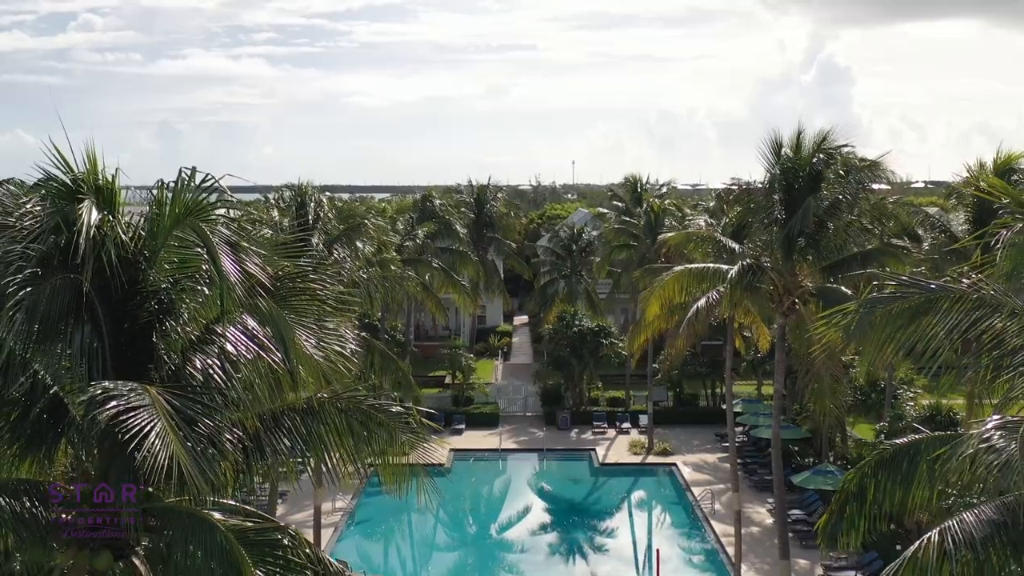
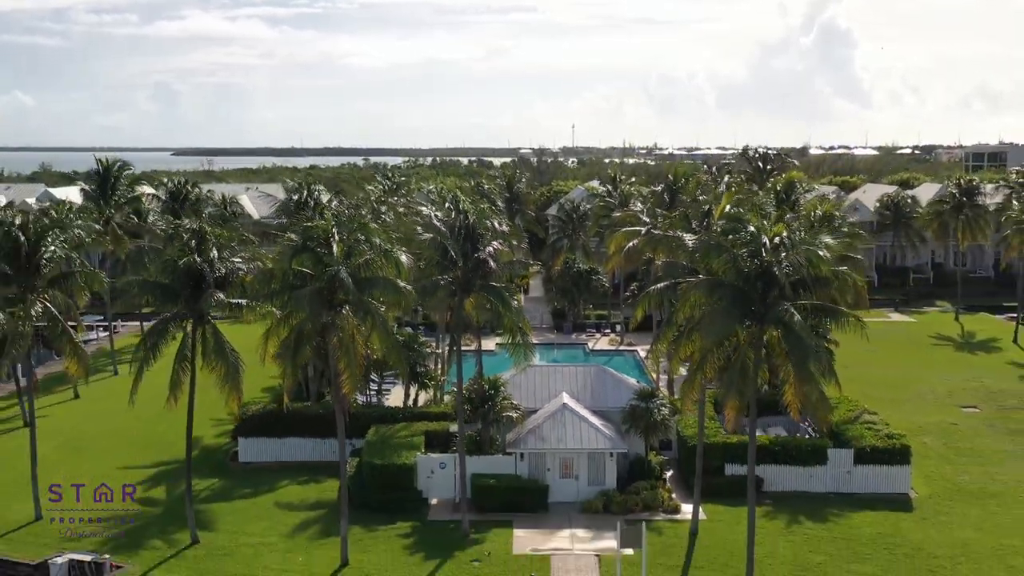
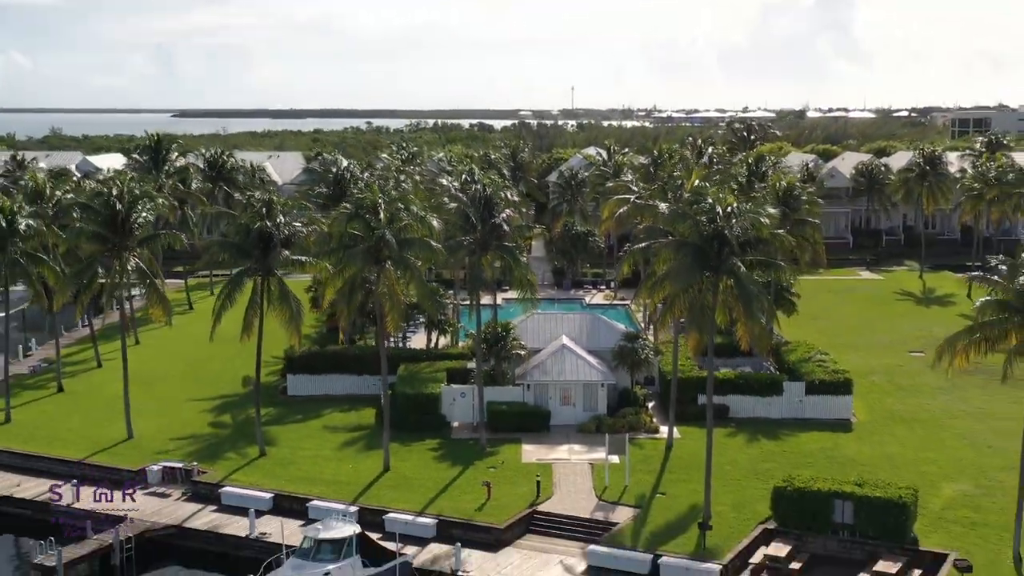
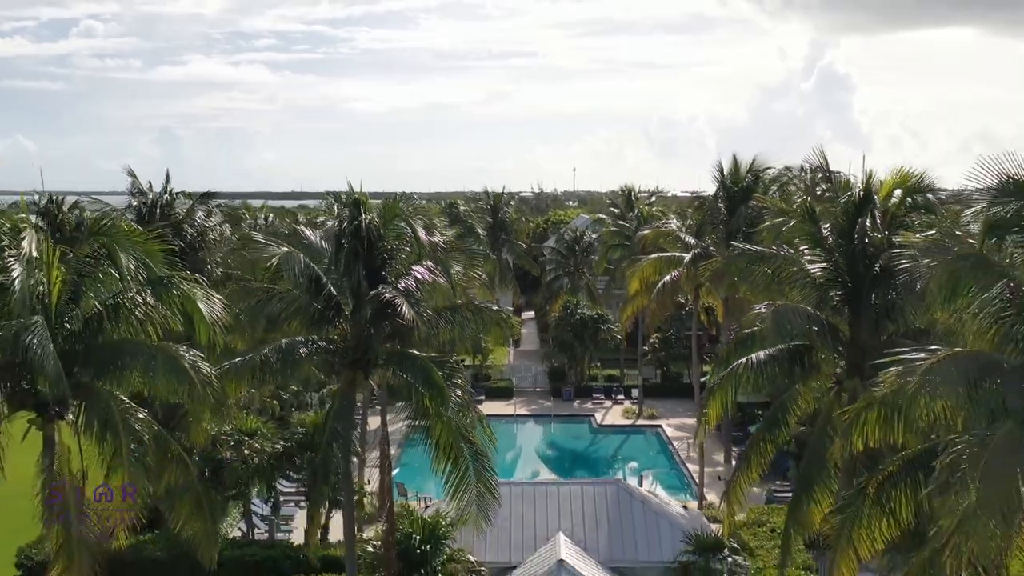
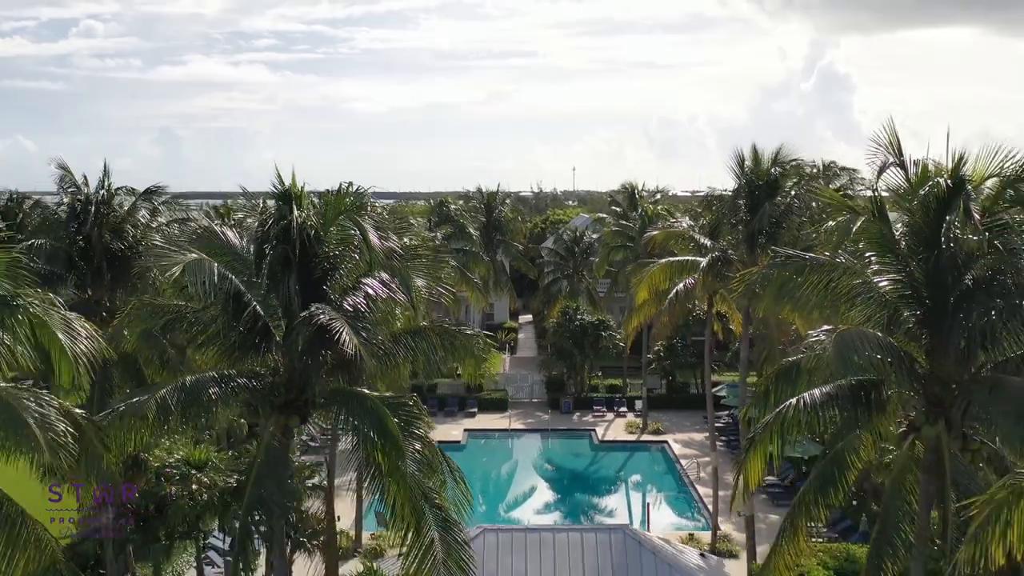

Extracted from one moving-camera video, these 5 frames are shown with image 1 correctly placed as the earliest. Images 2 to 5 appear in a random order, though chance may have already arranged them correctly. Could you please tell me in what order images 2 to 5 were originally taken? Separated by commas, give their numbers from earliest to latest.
5, 4, 2, 3
